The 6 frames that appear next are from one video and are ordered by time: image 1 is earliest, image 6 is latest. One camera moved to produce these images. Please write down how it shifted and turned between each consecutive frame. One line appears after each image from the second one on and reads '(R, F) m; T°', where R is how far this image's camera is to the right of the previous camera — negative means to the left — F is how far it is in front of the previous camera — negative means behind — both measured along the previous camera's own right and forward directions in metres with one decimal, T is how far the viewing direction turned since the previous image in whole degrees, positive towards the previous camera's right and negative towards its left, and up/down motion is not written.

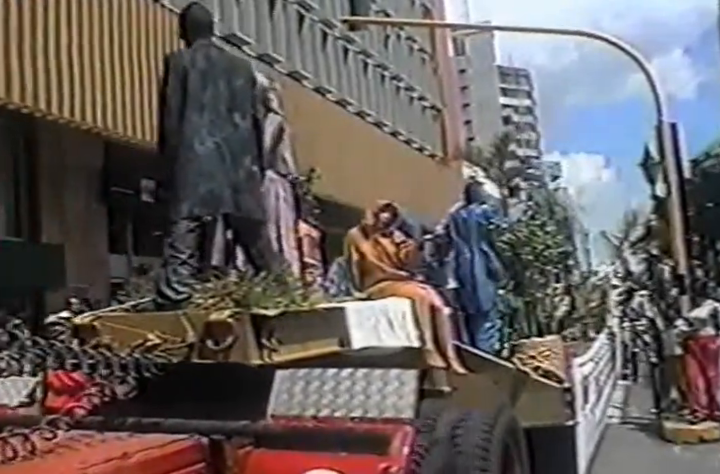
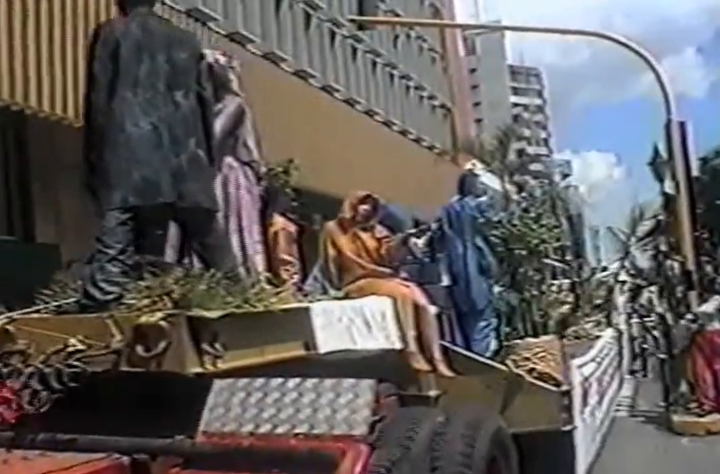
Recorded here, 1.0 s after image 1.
(+0.2, +0.5) m; -1°
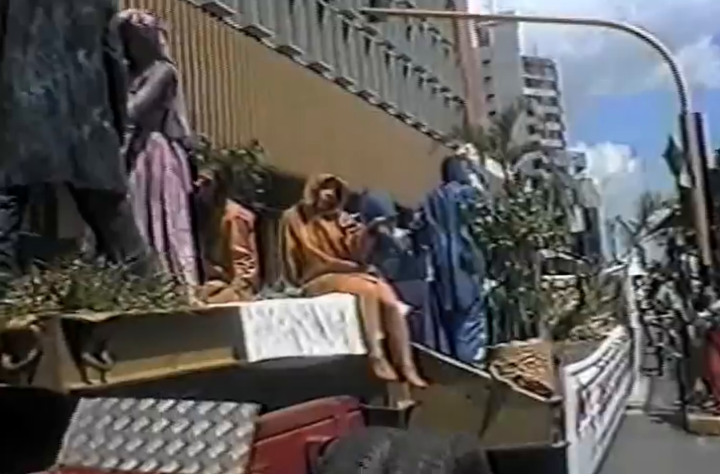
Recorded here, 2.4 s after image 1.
(+0.3, +0.8) m; -1°
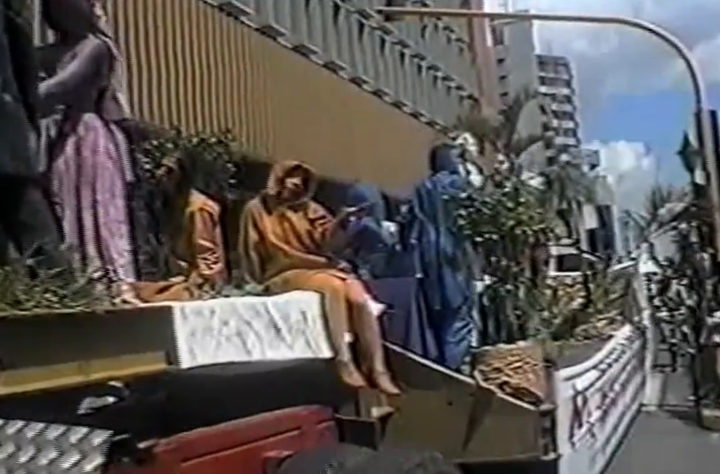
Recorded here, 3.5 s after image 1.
(+0.3, +0.5) m; -1°
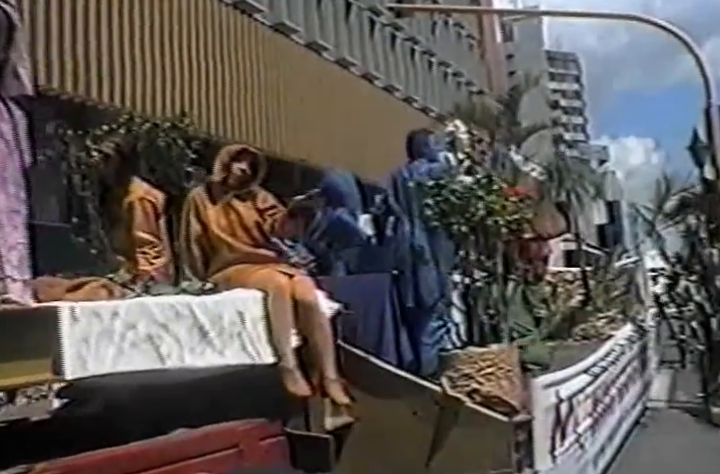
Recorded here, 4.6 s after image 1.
(+0.3, +0.6) m; -1°
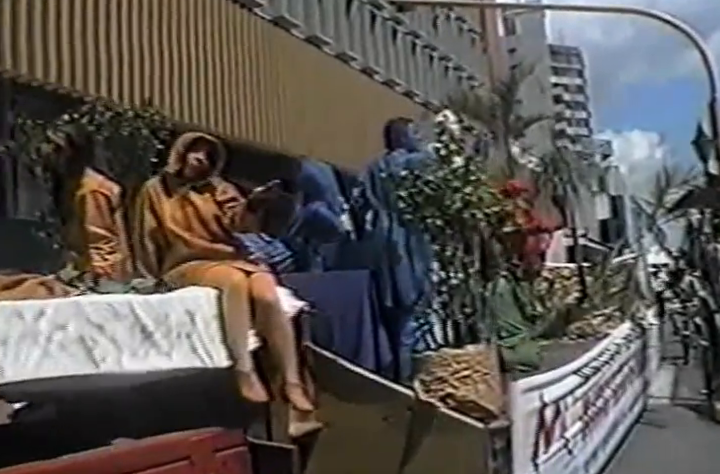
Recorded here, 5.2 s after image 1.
(+0.2, +0.3) m; 0°
